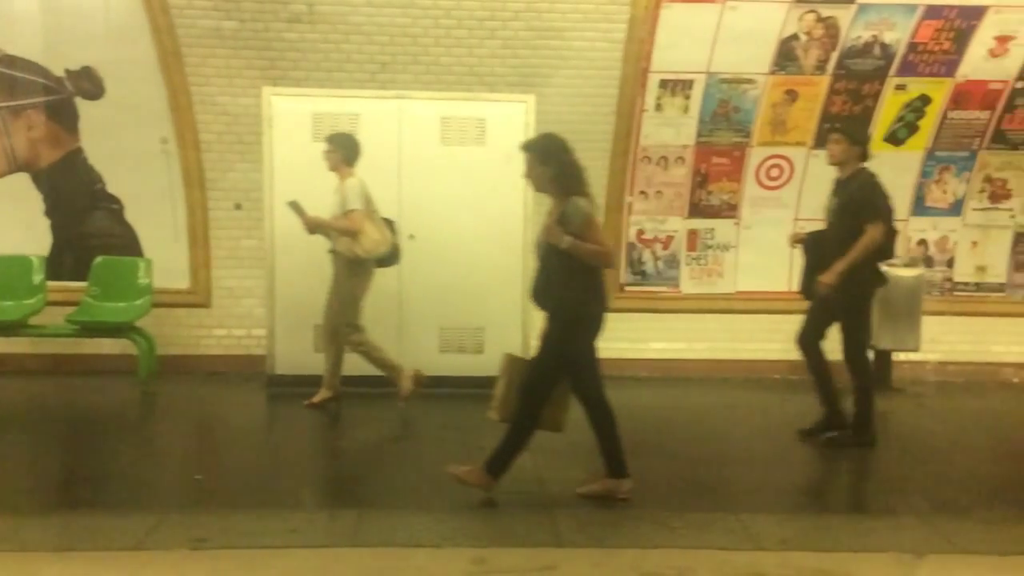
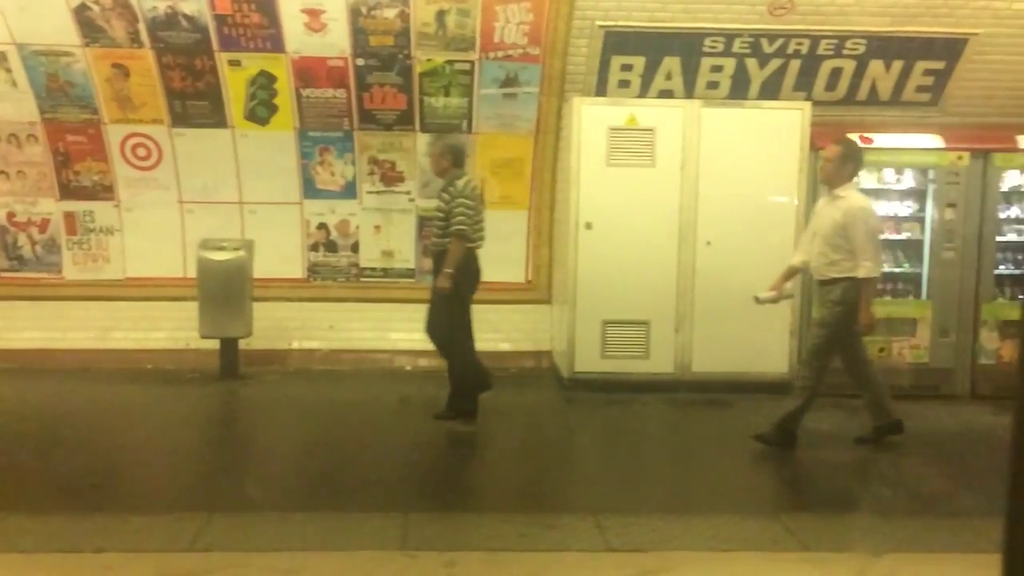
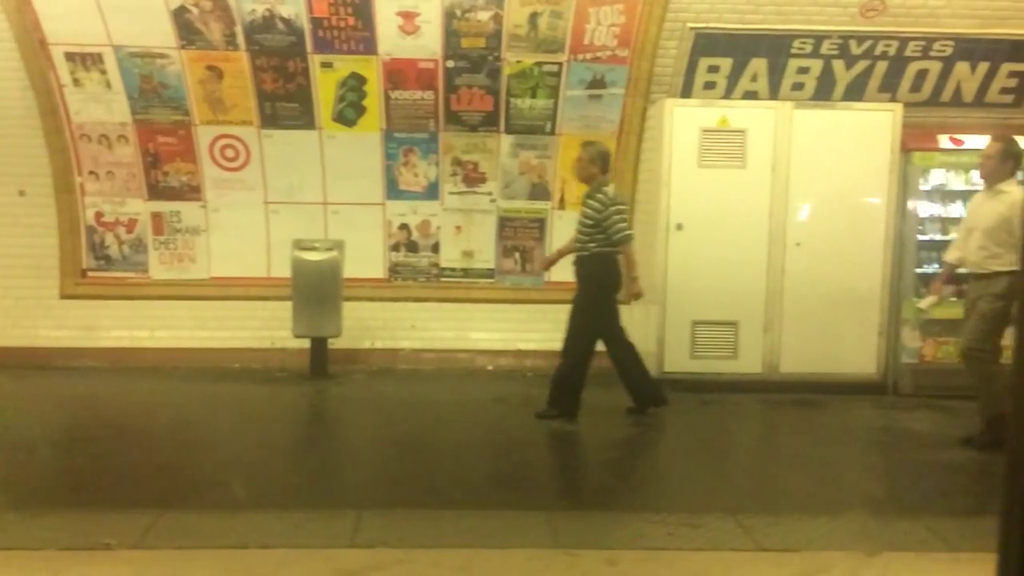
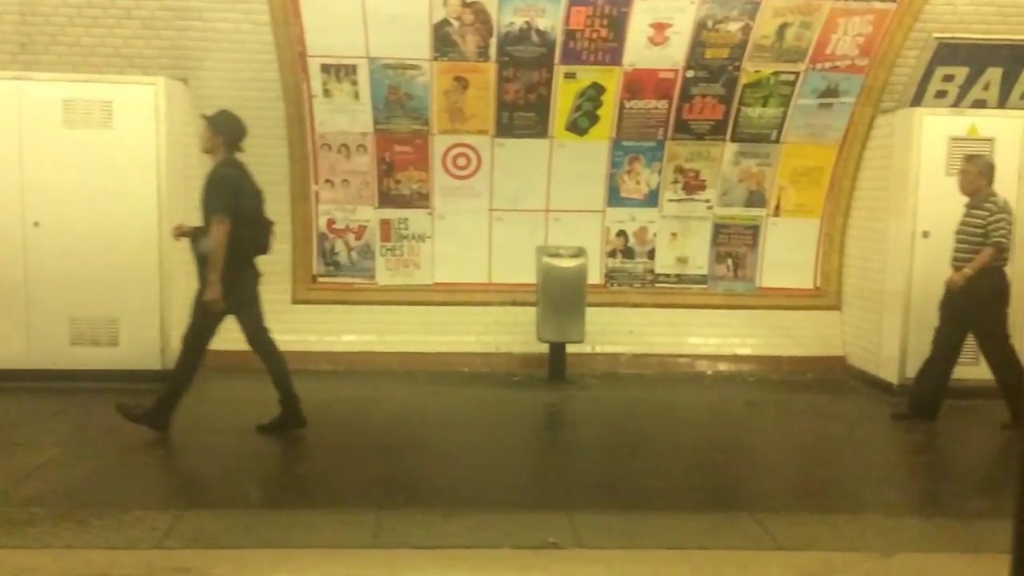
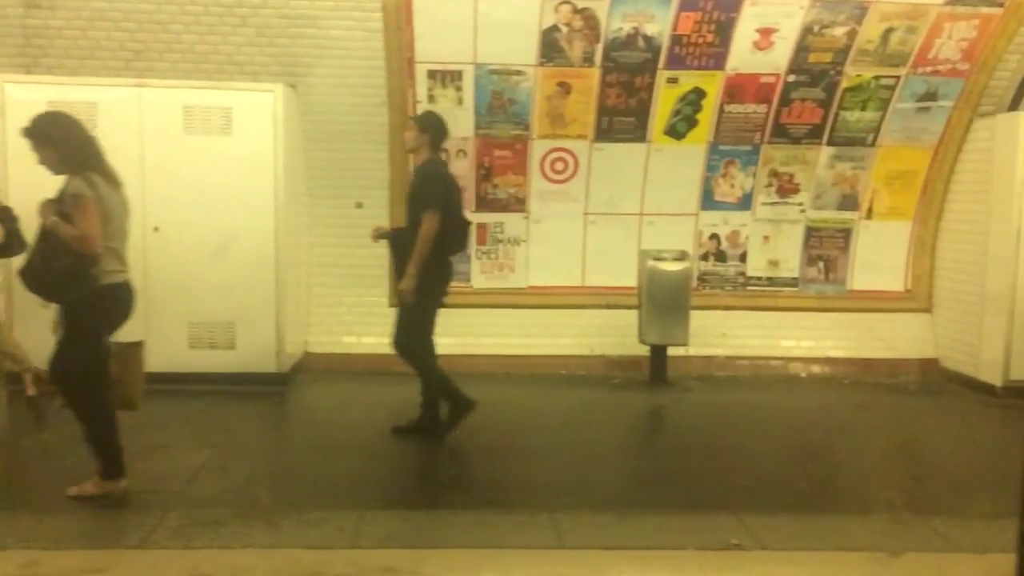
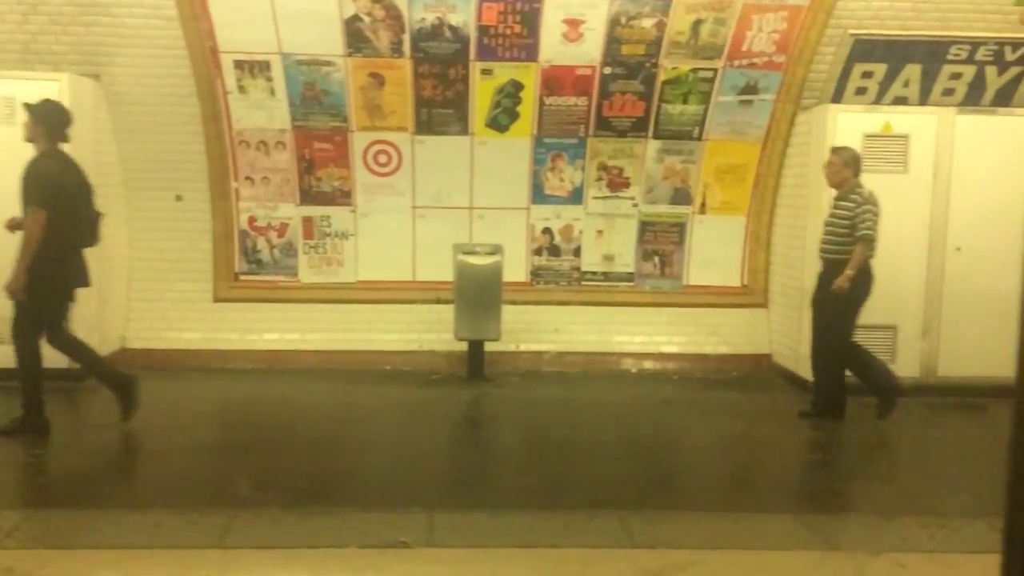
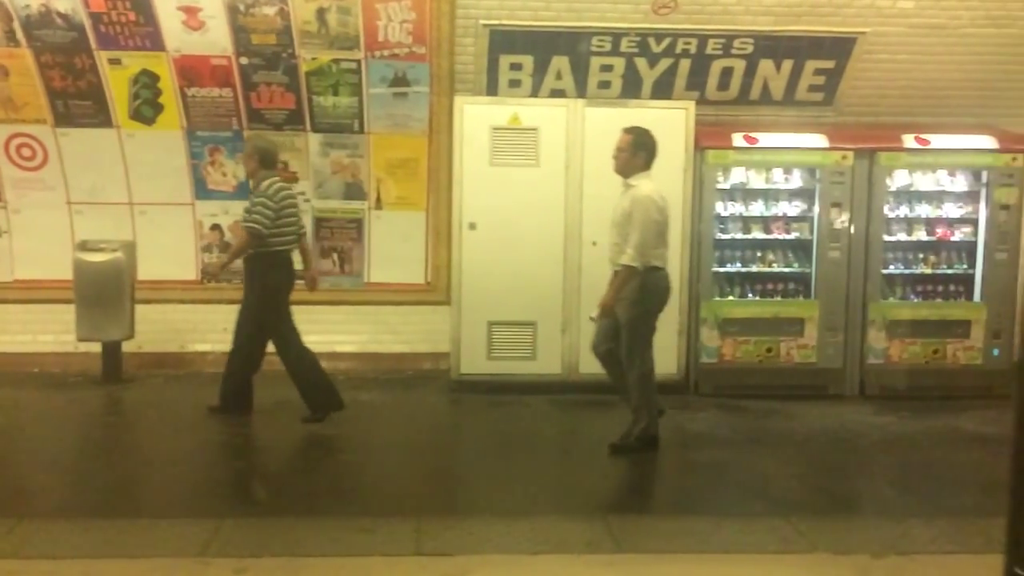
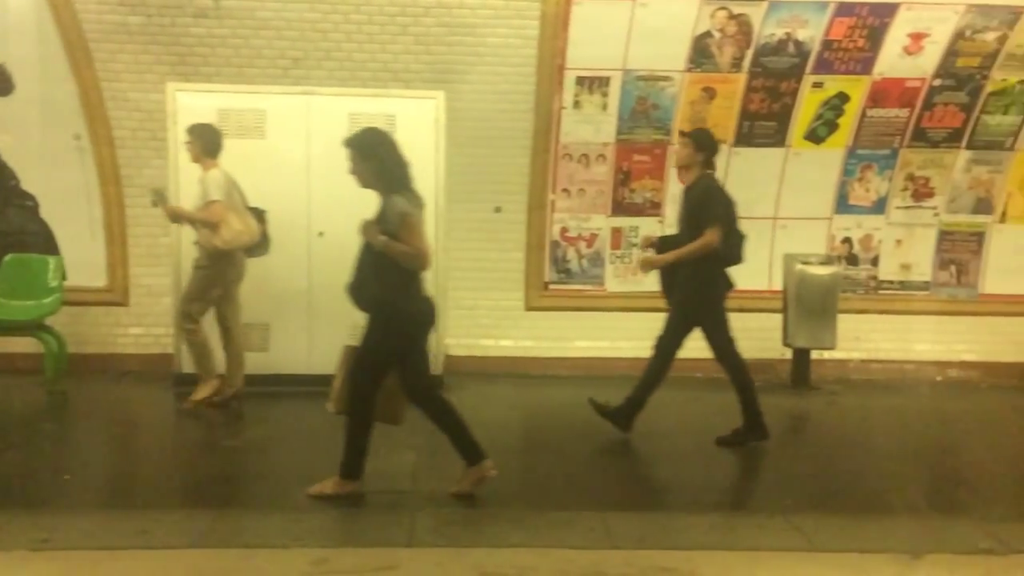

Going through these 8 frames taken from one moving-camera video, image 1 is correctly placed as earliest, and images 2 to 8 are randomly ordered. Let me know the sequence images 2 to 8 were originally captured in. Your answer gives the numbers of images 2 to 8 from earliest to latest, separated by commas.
8, 5, 4, 6, 3, 2, 7
